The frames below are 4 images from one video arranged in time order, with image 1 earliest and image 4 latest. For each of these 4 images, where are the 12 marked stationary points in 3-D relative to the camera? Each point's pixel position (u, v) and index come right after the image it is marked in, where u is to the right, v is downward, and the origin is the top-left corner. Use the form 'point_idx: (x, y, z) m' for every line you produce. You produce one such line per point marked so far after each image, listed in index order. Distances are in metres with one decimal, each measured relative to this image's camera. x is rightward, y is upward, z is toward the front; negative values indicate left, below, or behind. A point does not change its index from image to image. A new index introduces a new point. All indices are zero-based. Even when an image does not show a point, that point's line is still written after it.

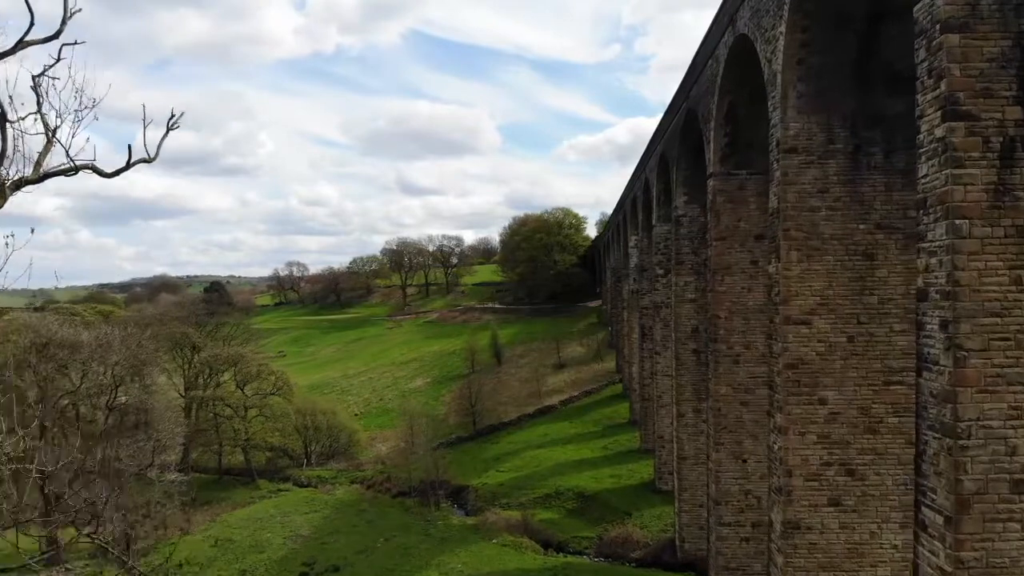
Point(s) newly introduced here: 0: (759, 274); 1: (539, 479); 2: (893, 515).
0: (+3.2, +0.2, +10.7) m
1: (+0.6, -4.2, +18.6) m
2: (+3.5, -2.1, +7.6) m
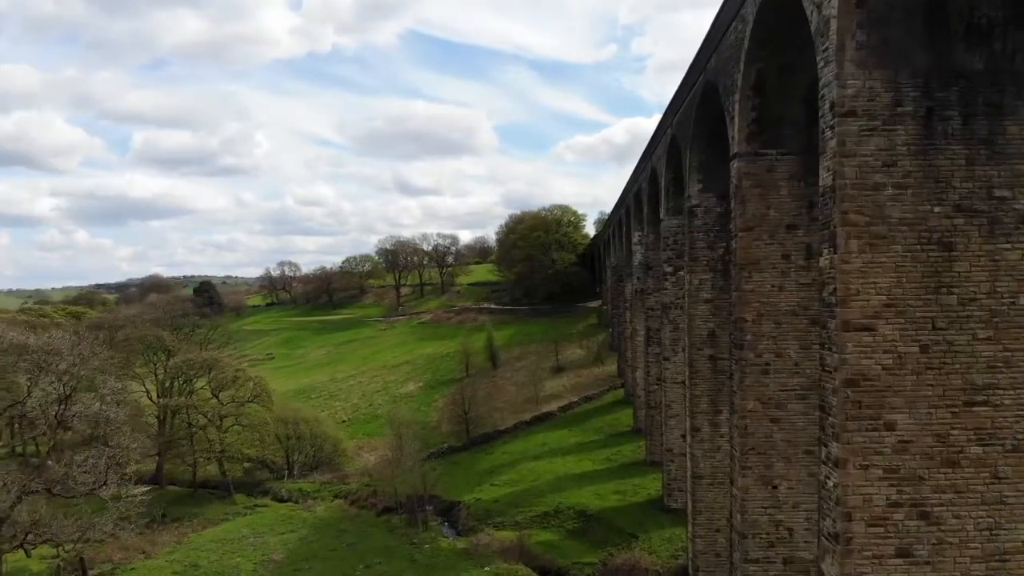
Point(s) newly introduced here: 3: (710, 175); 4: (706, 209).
0: (+3.1, +0.2, +9.2) m
1: (+0.5, -4.2, +17.1) m
2: (+3.4, -2.0, +6.1) m
3: (+2.9, +1.6, +12.1) m
4: (+2.8, +1.2, +12.2) m
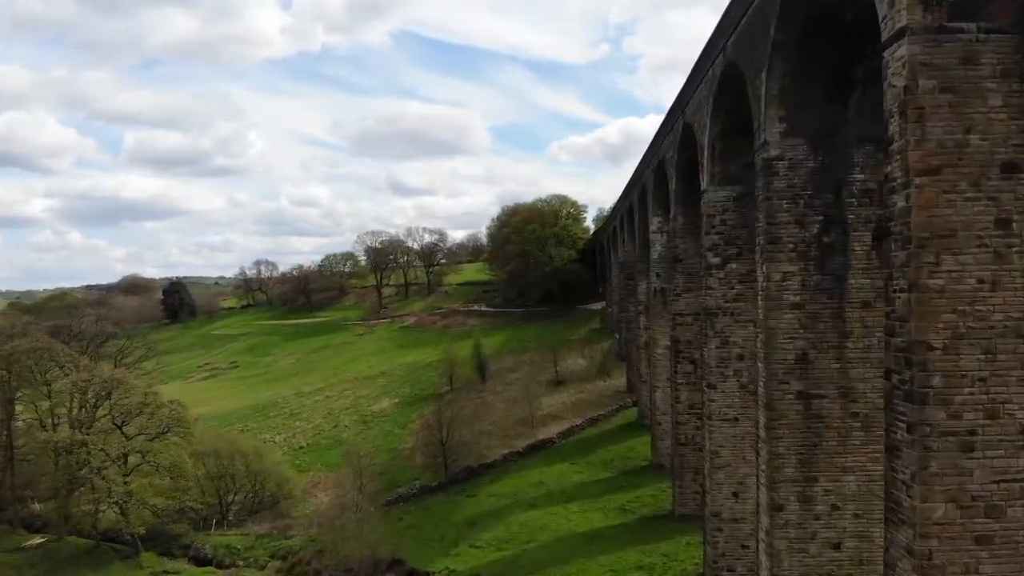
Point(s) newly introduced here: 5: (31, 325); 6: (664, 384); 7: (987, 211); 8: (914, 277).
0: (+2.9, +0.2, +4.8) m
1: (+0.2, -4.2, +12.6) m
2: (+3.2, -2.0, +1.7) m
3: (+2.7, +1.7, +7.7) m
4: (+2.6, +1.2, +7.8) m
5: (-11.0, -0.9, +19.1) m
6: (+3.0, -1.9, +16.5) m
7: (+2.7, +0.4, +4.8) m
8: (+2.3, +0.1, +4.9) m
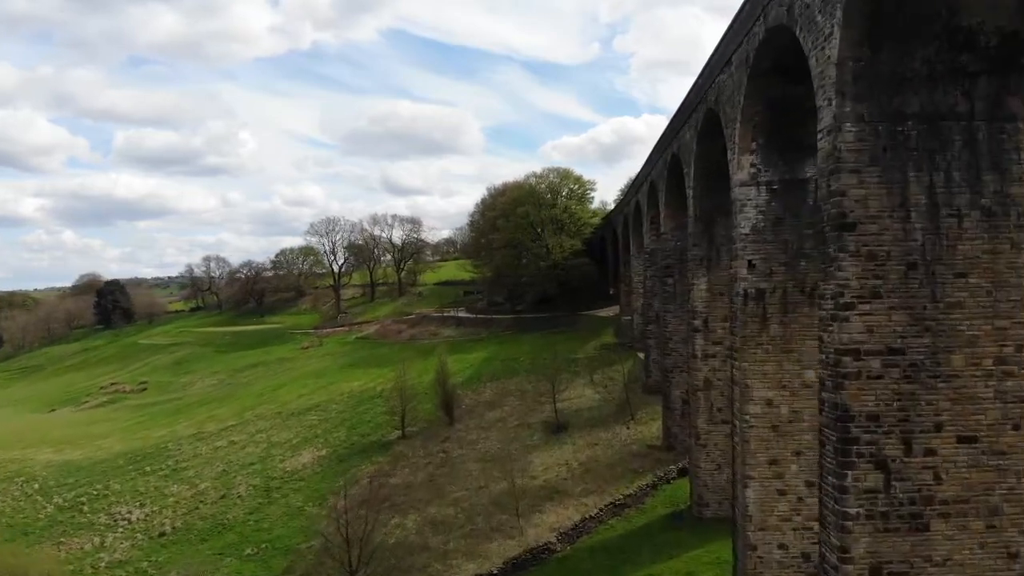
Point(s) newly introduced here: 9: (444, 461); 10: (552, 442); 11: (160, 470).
0: (+2.5, +0.2, -3.2) m
1: (-0.1, -4.2, +4.6) m
2: (+2.9, -2.0, -6.3) m
3: (+2.3, +1.6, -0.3) m
4: (+2.2, +1.2, -0.2) m
5: (-11.4, -0.9, +11.1) m
6: (+2.6, -1.9, +8.6) m
7: (+2.4, +0.4, -3.2) m
8: (+1.9, +0.1, -3.1) m
9: (-1.3, -3.4, +16.4) m
10: (+0.8, -3.0, +16.5) m
11: (-7.8, -4.0, +18.6) m
